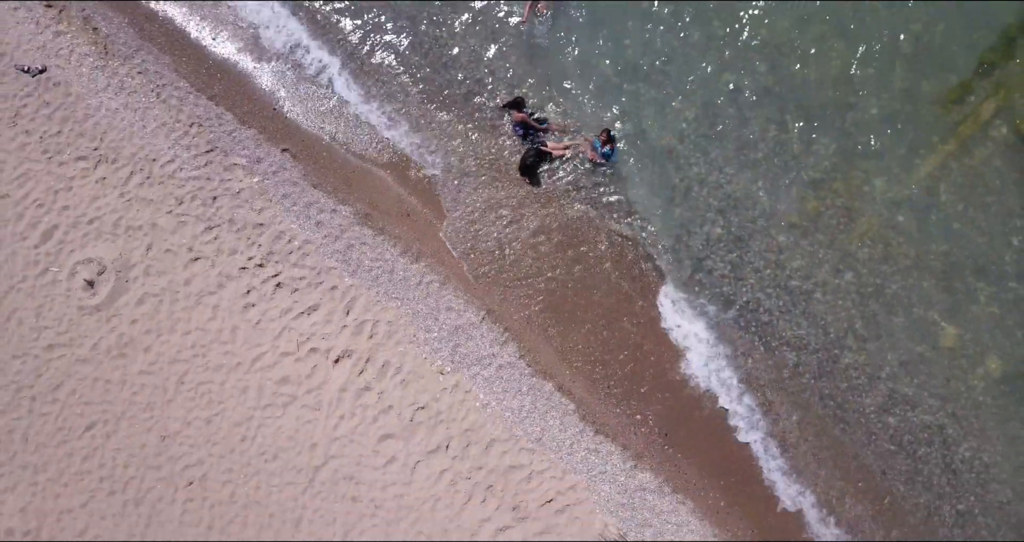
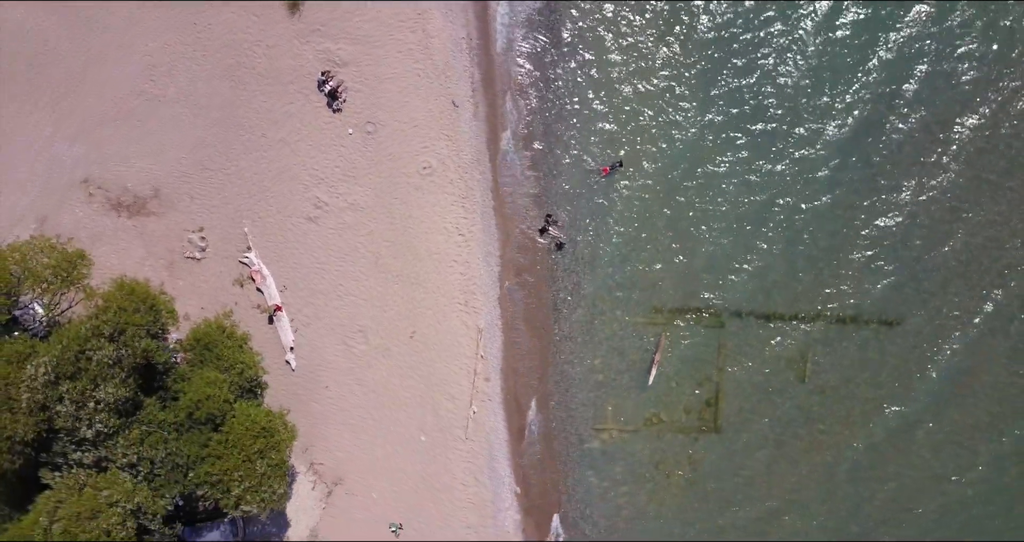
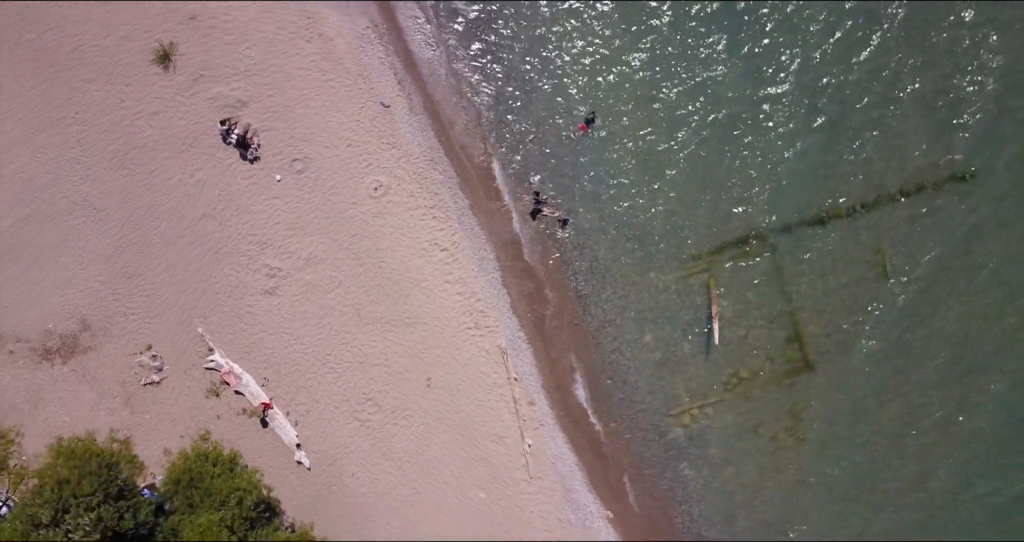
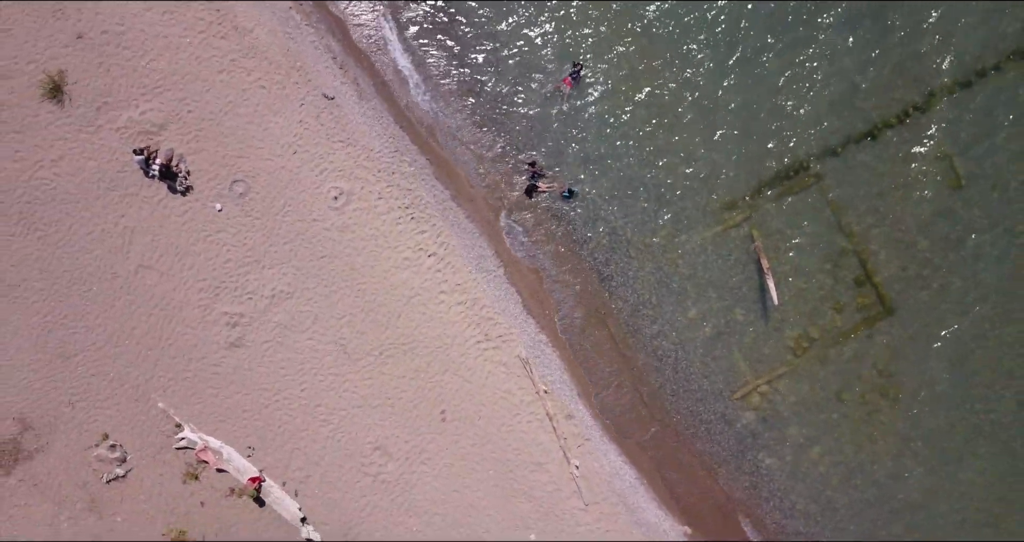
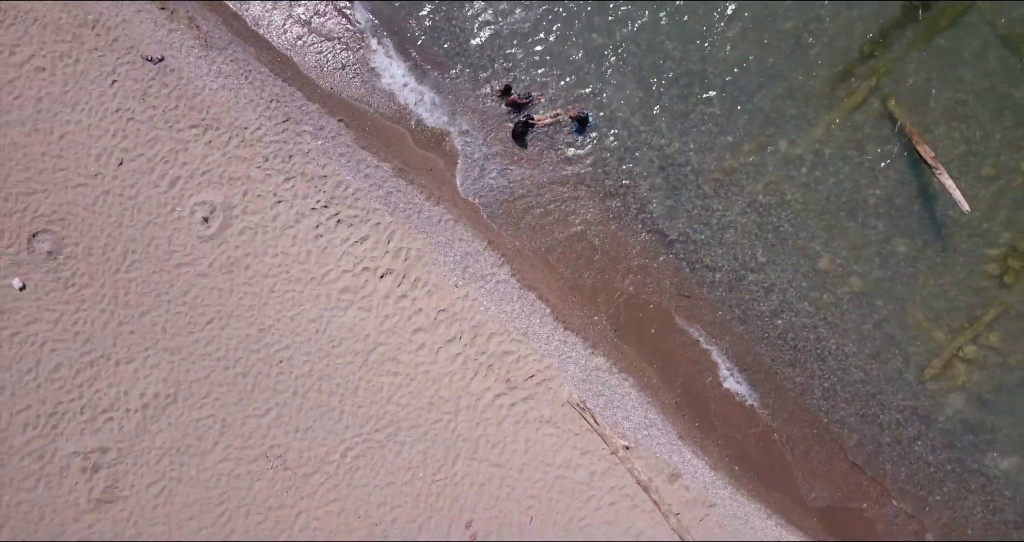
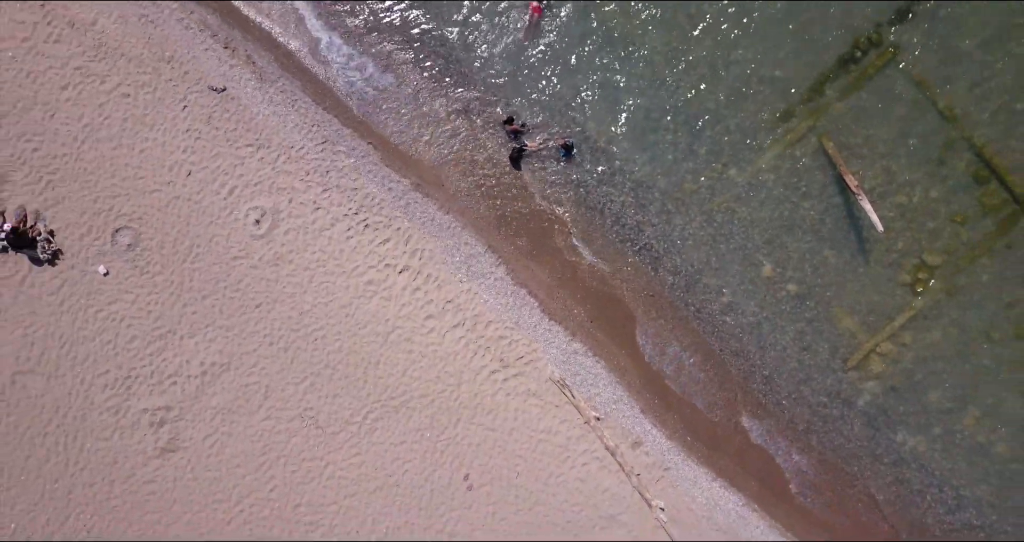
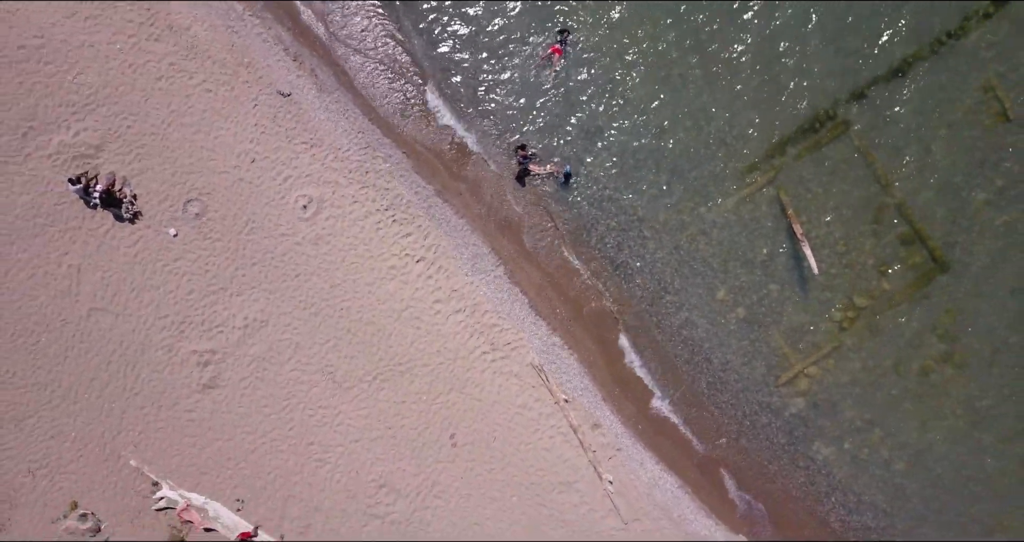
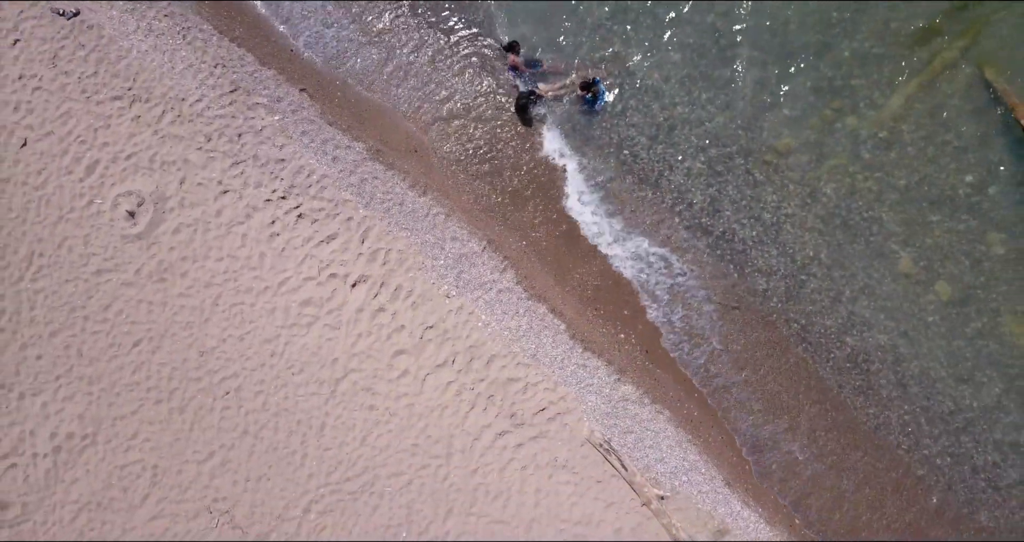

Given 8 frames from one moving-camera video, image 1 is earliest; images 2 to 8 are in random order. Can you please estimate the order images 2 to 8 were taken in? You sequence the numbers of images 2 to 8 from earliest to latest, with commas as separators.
8, 5, 6, 7, 4, 3, 2
